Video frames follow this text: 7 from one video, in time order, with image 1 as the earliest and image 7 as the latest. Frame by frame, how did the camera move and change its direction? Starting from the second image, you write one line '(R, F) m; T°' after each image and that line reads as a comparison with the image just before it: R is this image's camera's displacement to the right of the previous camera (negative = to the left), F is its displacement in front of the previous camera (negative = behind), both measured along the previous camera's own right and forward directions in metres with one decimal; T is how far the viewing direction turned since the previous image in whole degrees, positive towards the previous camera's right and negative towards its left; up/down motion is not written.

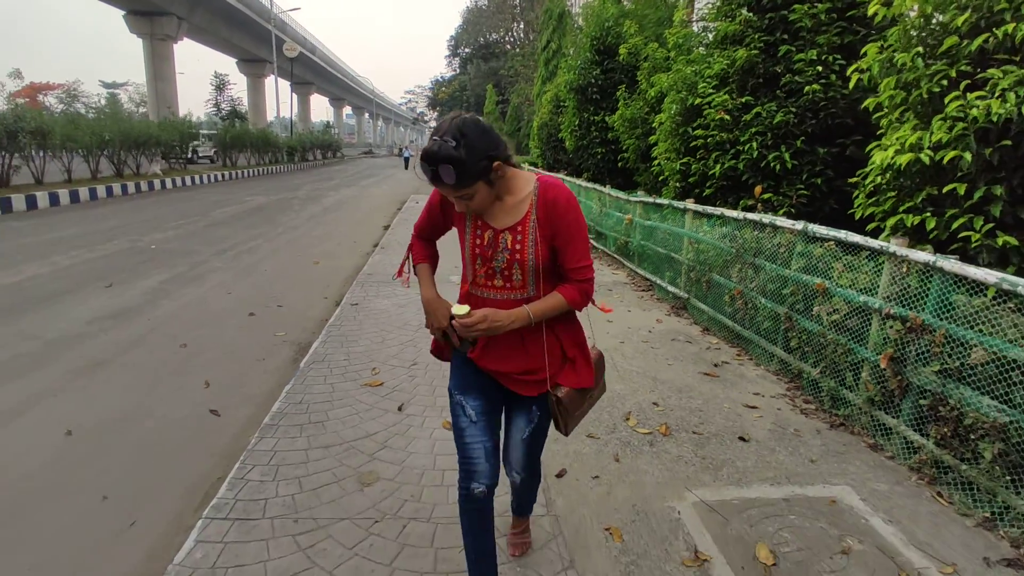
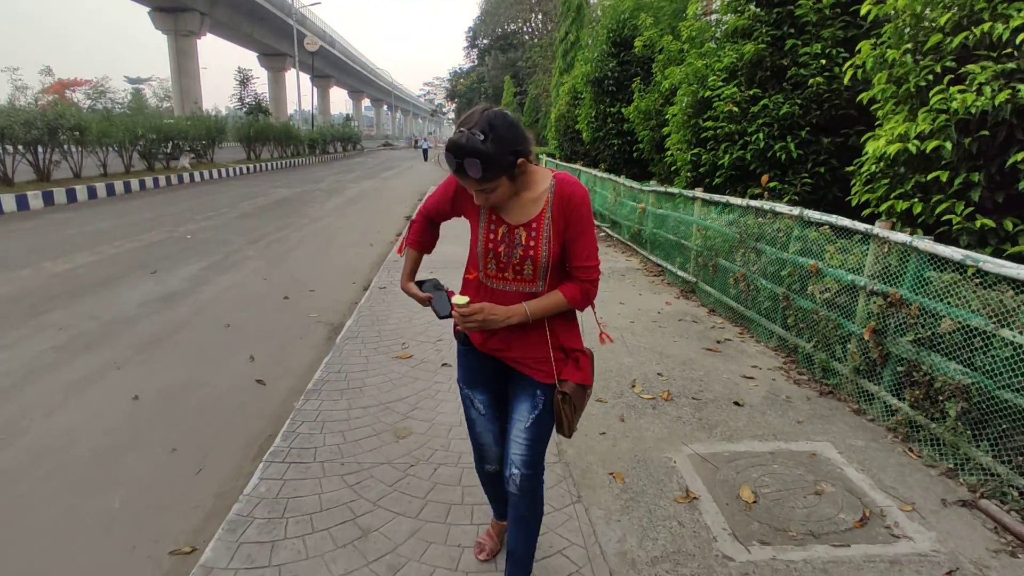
(0.0, -0.3) m; -2°
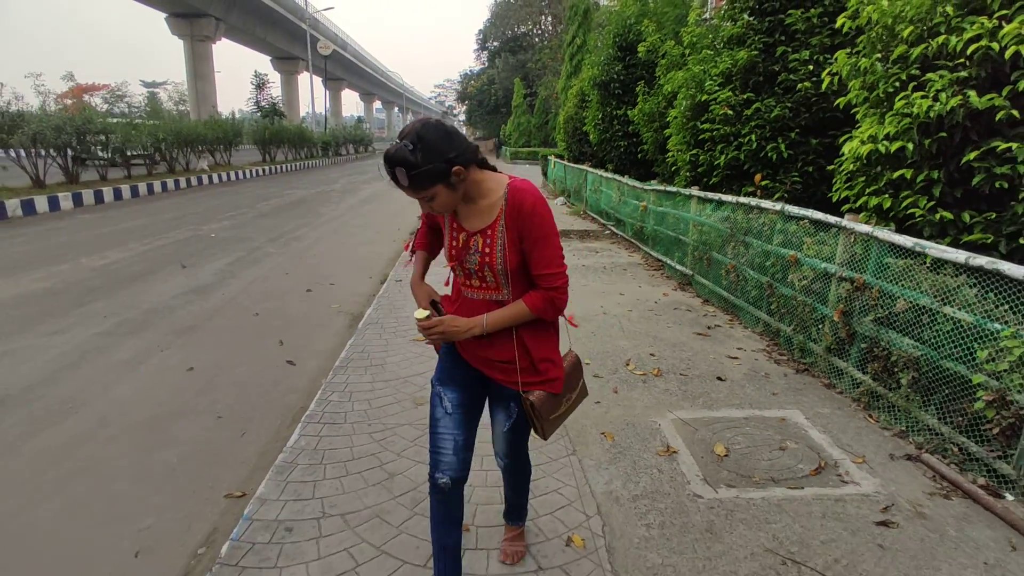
(0.0, -0.4) m; -1°
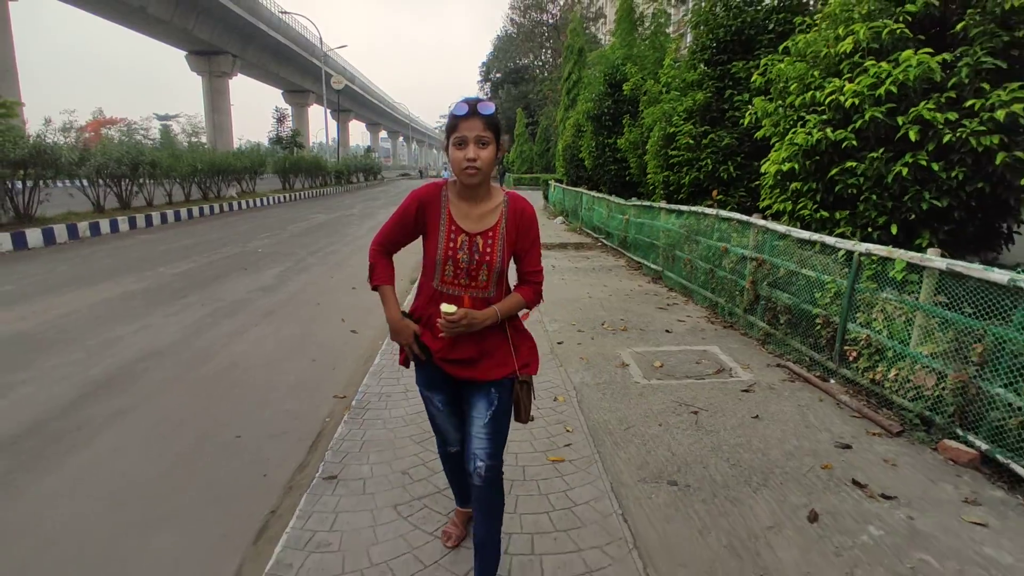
(0.0, -1.4) m; 0°
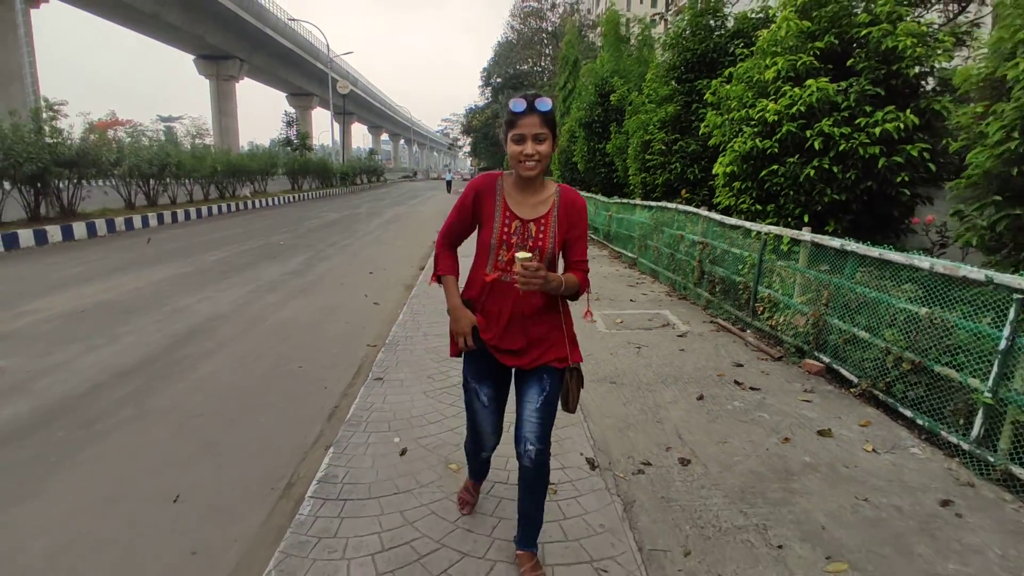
(0.0, -1.2) m; 0°
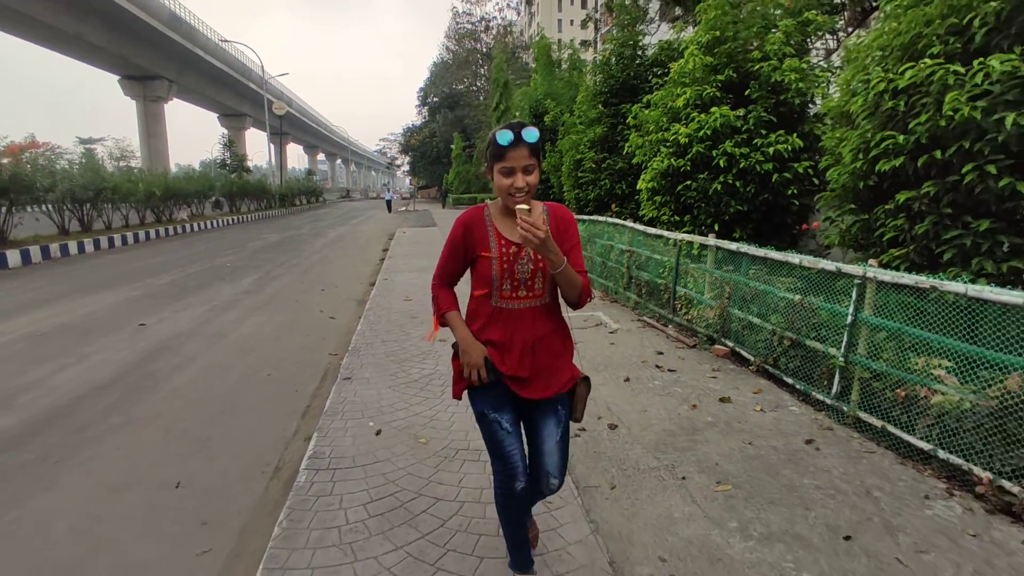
(-0.1, -0.6) m; +5°
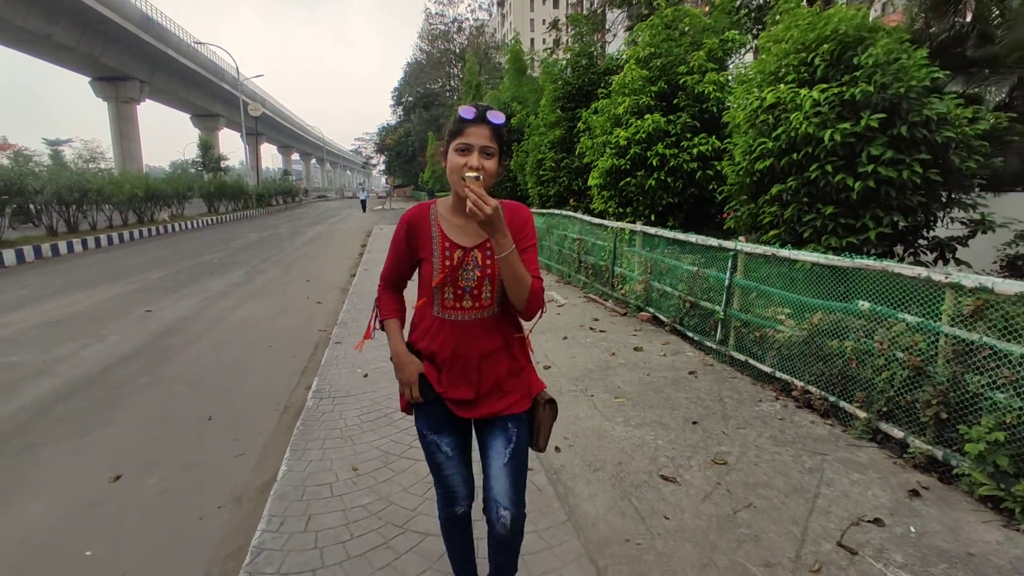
(+0.2, -1.0) m; +2°
